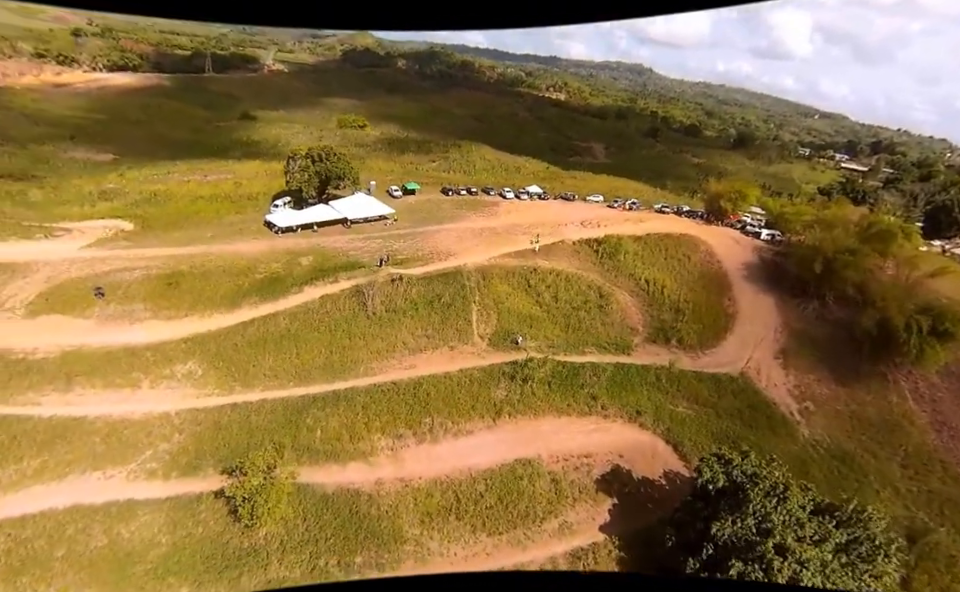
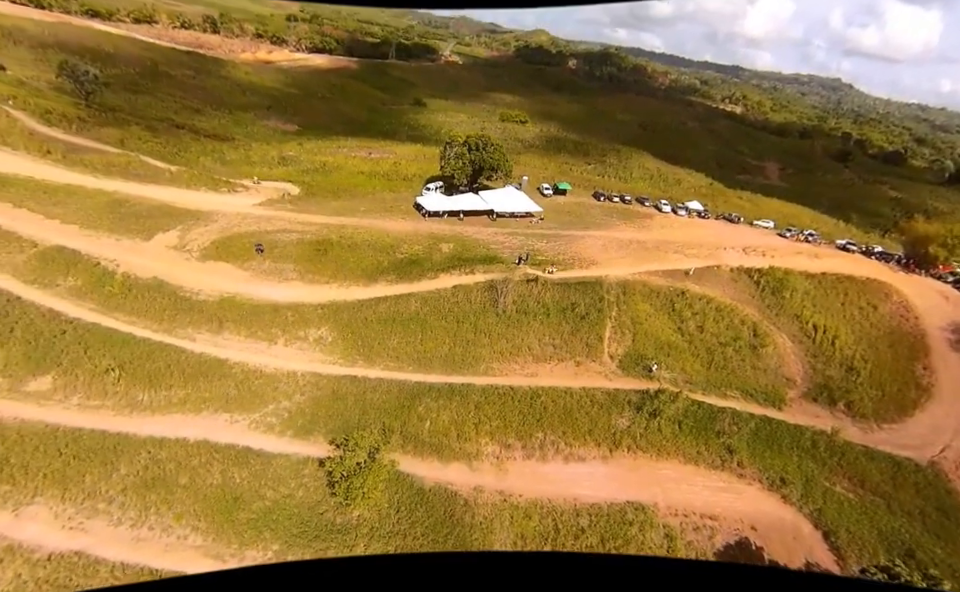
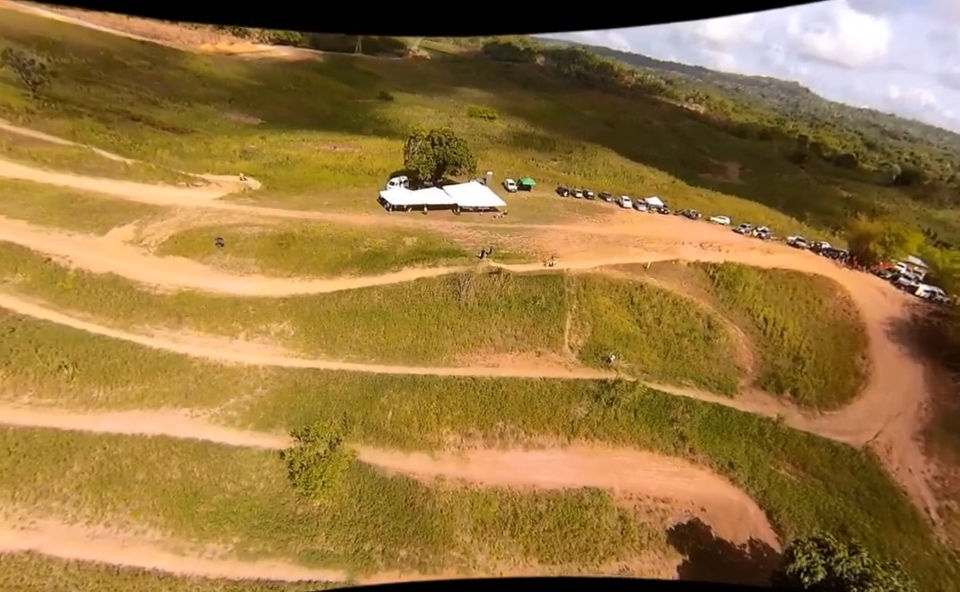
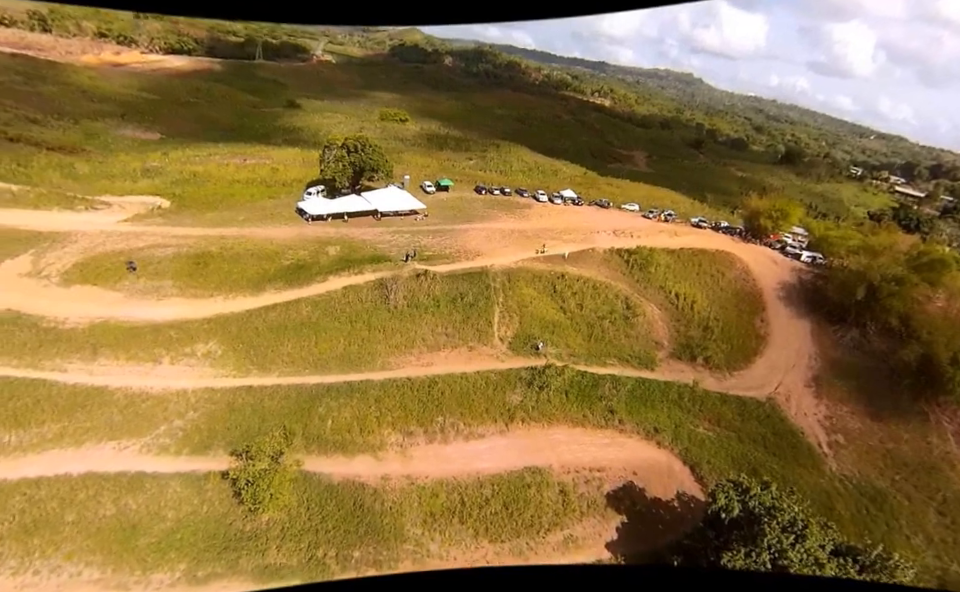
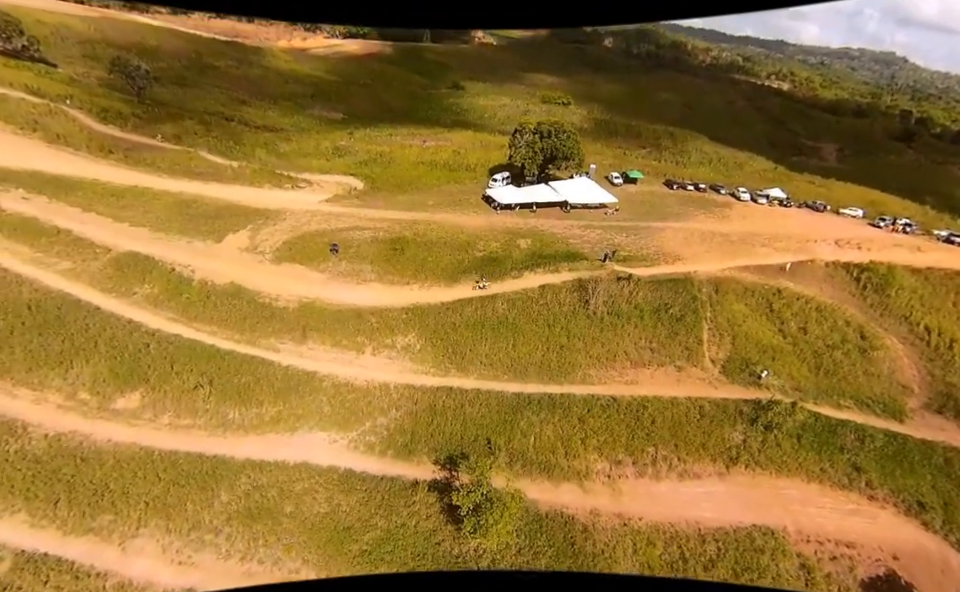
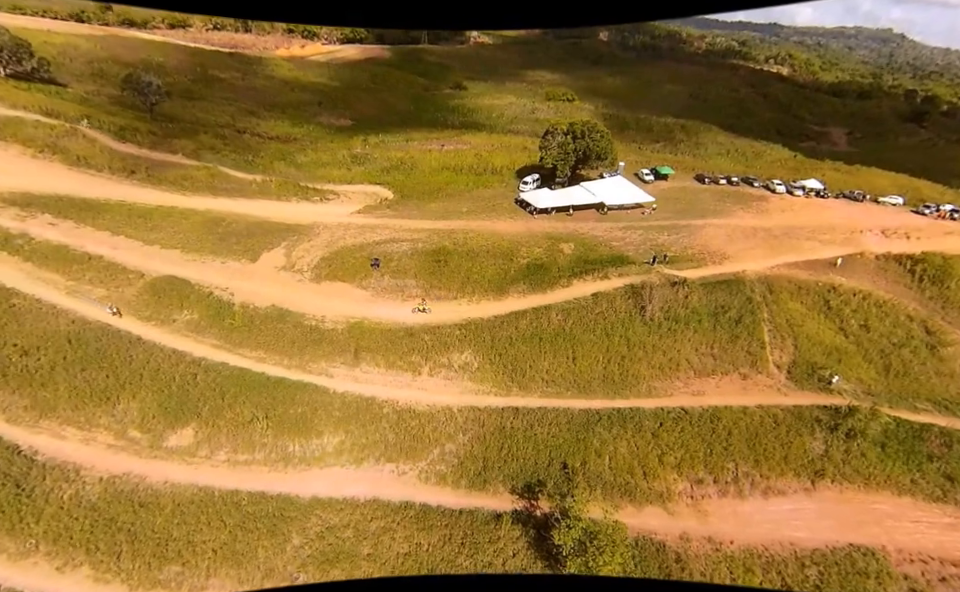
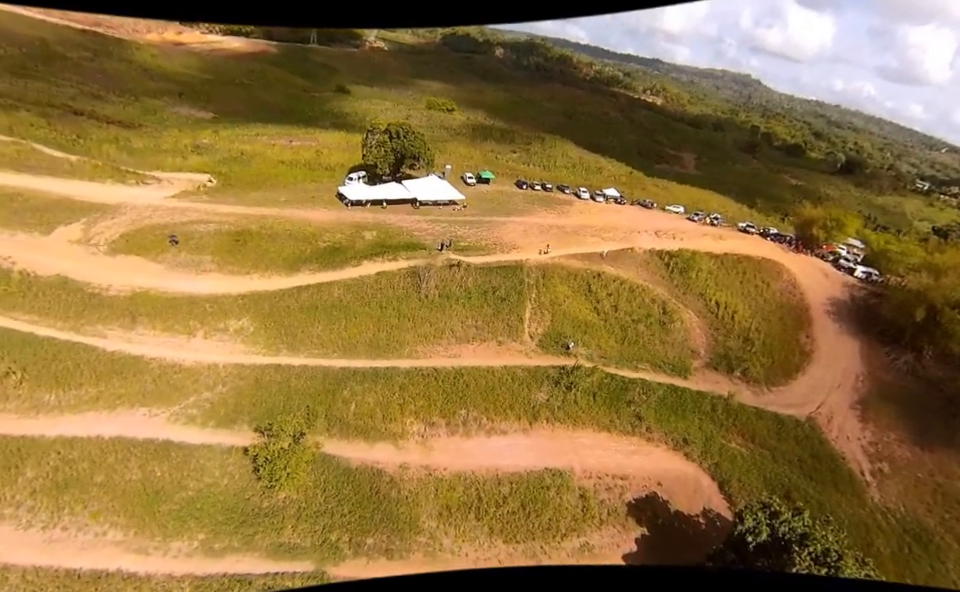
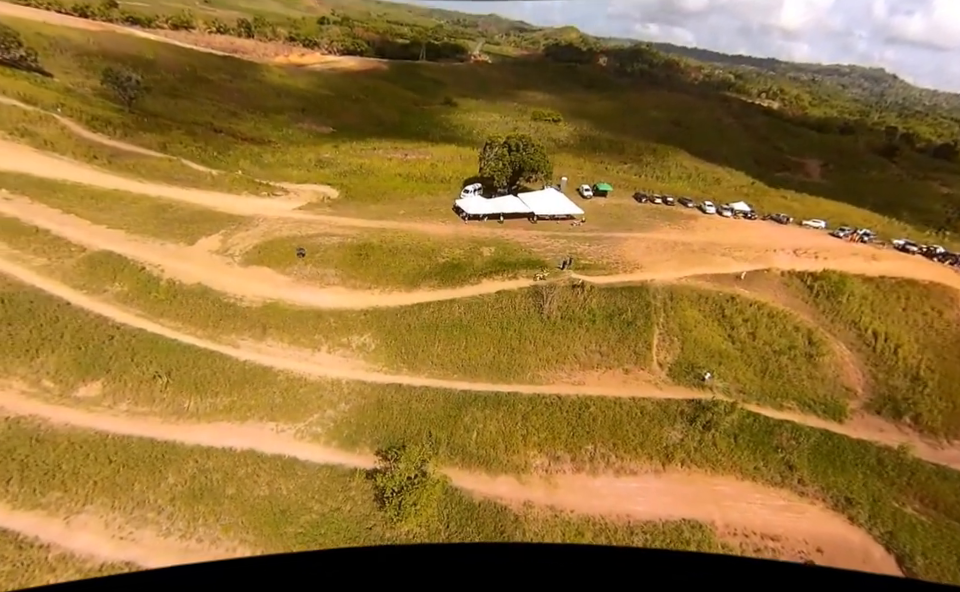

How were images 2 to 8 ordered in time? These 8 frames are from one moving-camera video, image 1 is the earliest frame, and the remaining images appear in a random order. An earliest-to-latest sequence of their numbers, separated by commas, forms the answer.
4, 7, 3, 2, 8, 5, 6
